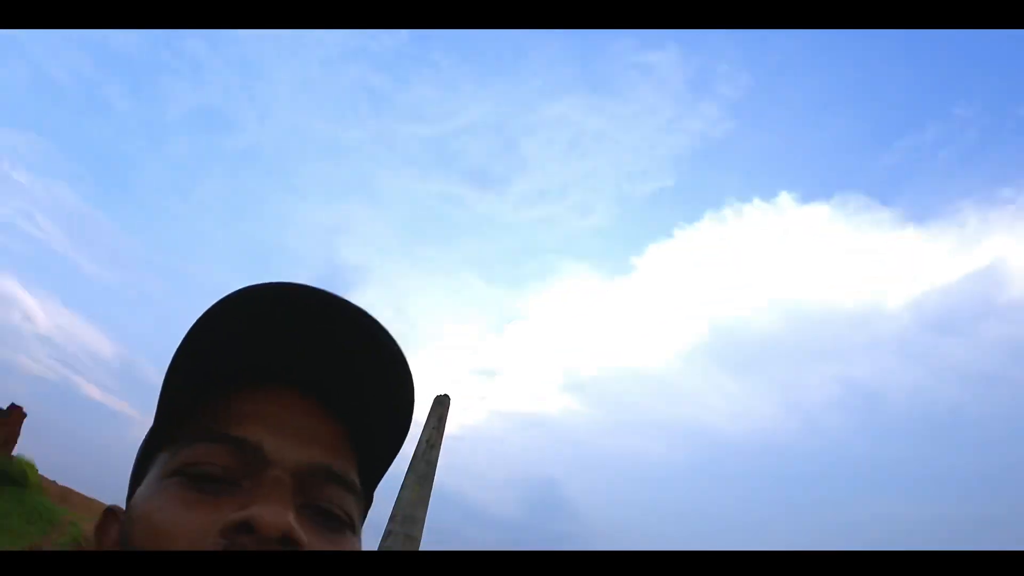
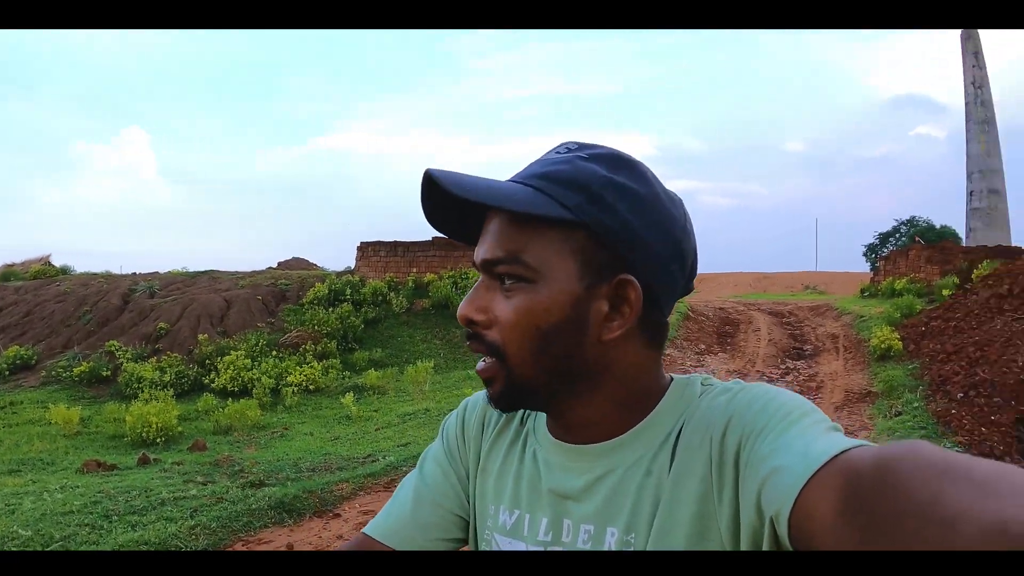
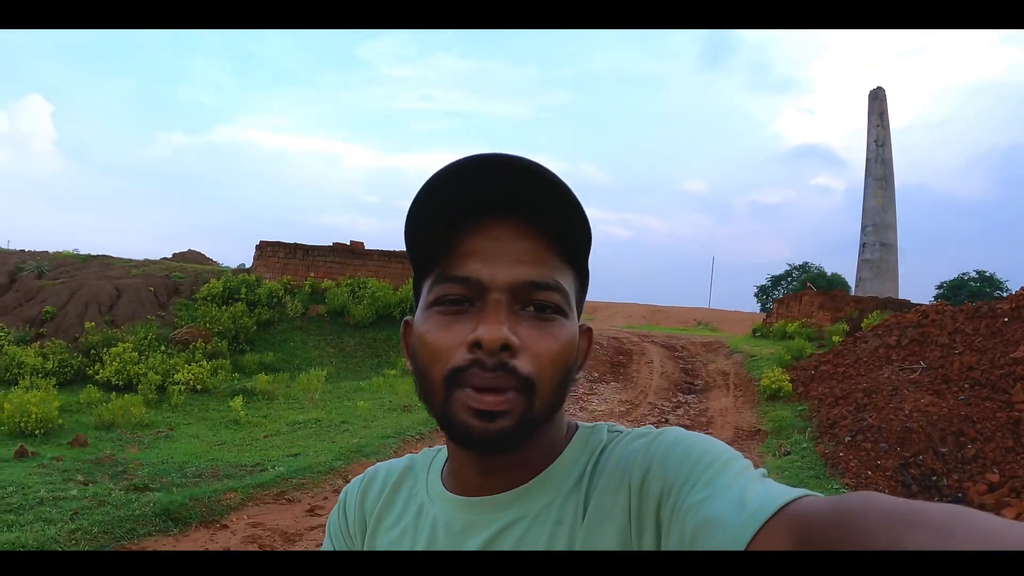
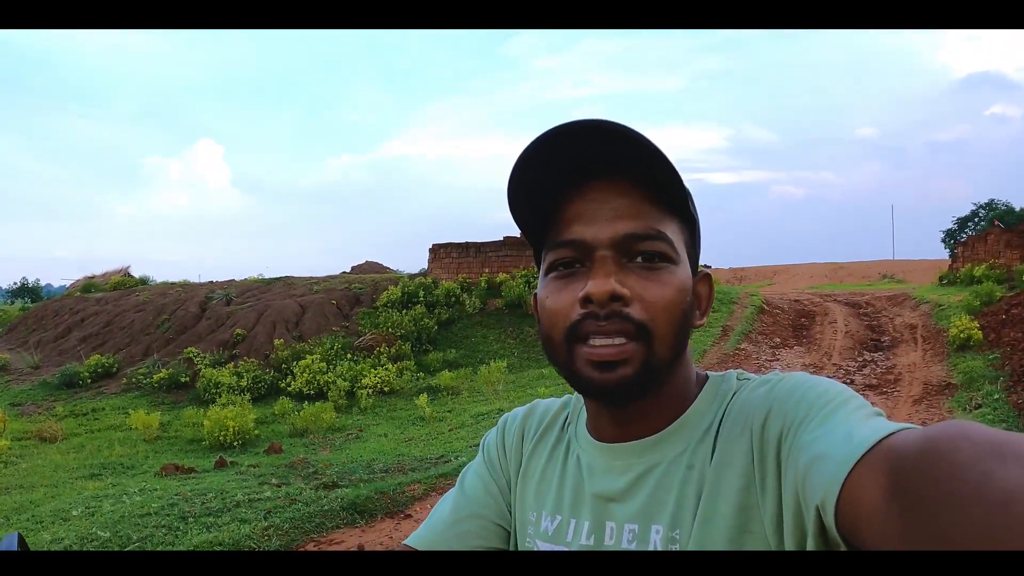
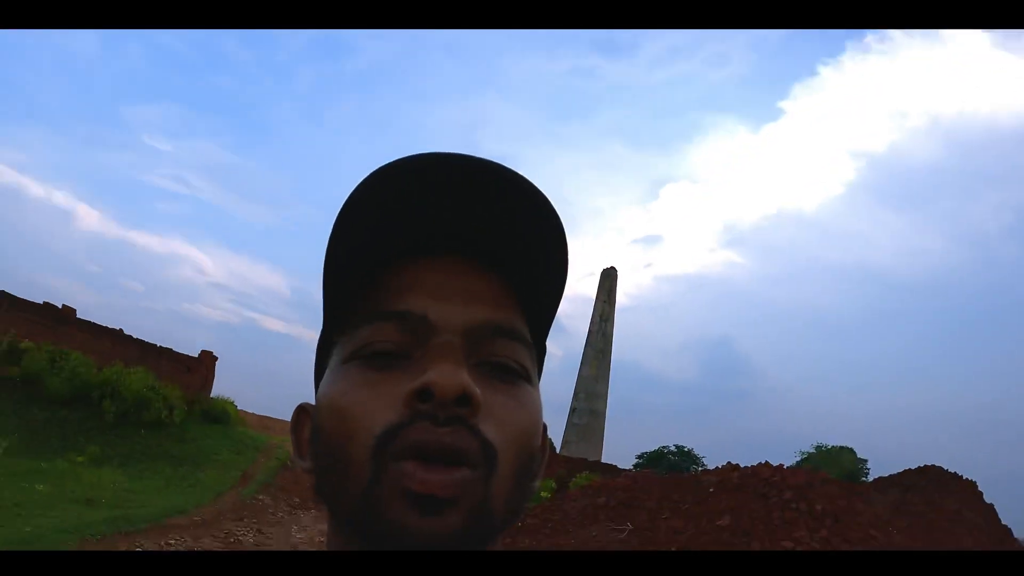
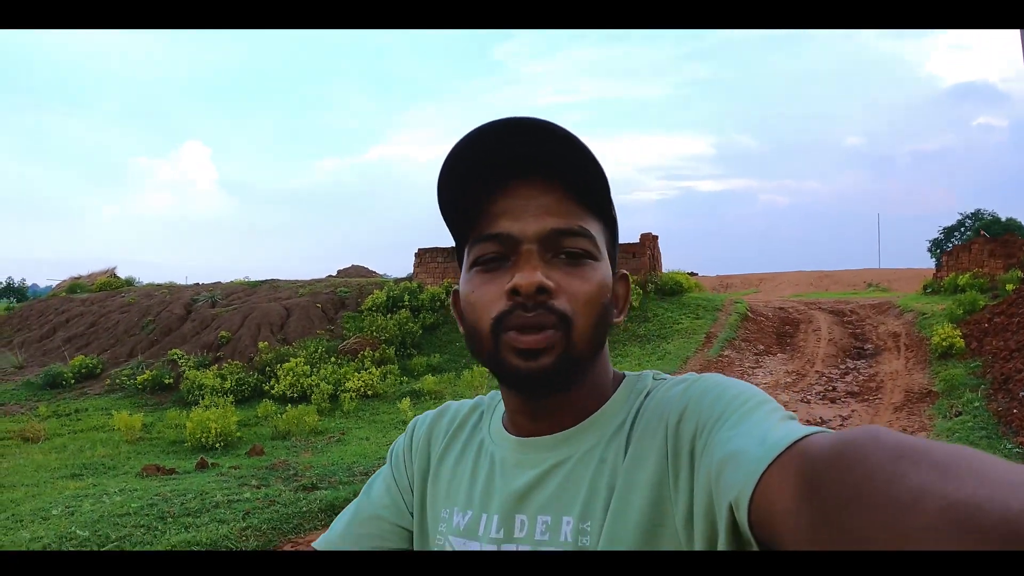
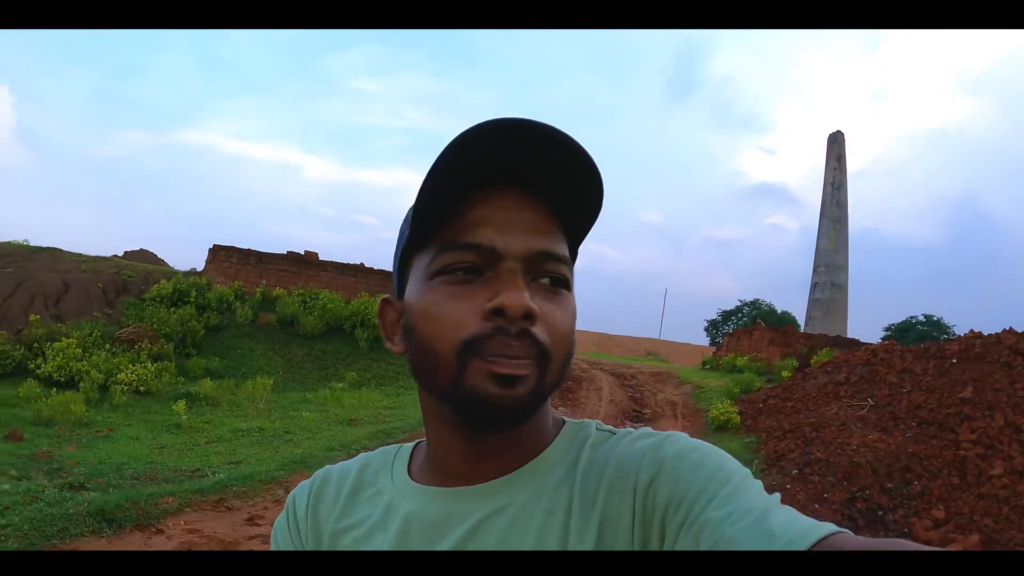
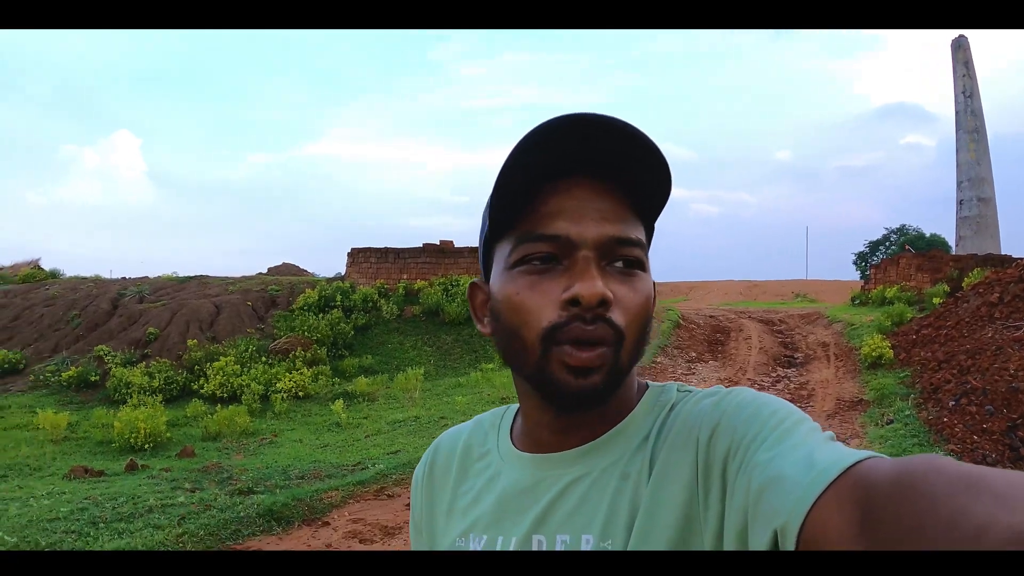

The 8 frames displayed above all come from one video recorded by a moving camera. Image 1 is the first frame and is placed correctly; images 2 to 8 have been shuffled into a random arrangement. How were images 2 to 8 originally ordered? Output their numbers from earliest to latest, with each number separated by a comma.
5, 7, 3, 8, 6, 4, 2
